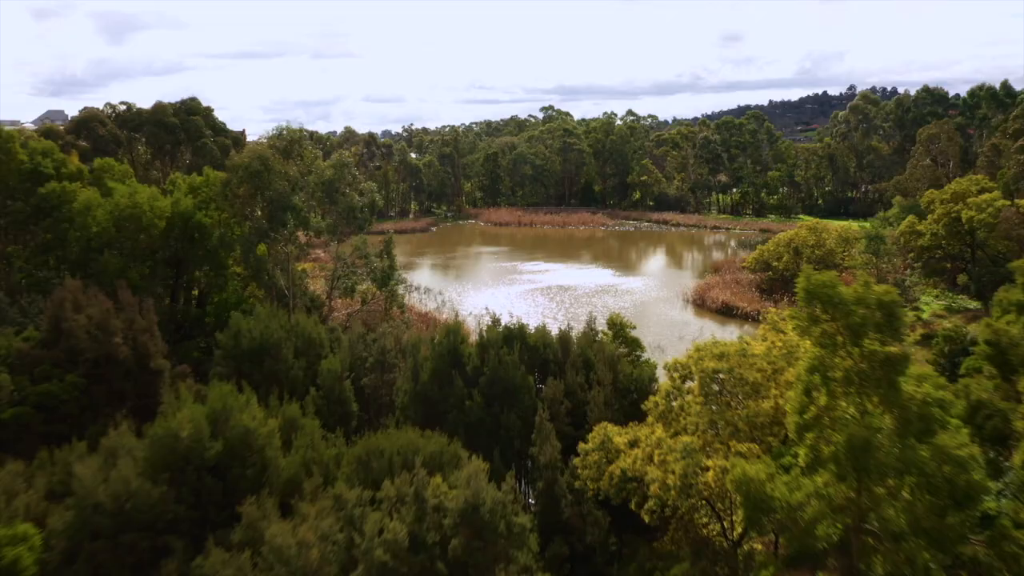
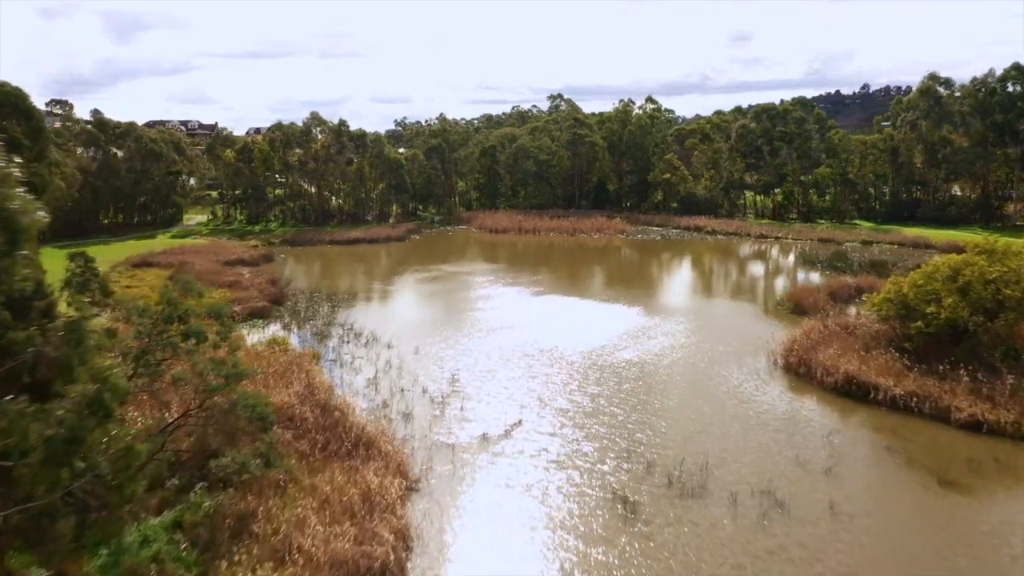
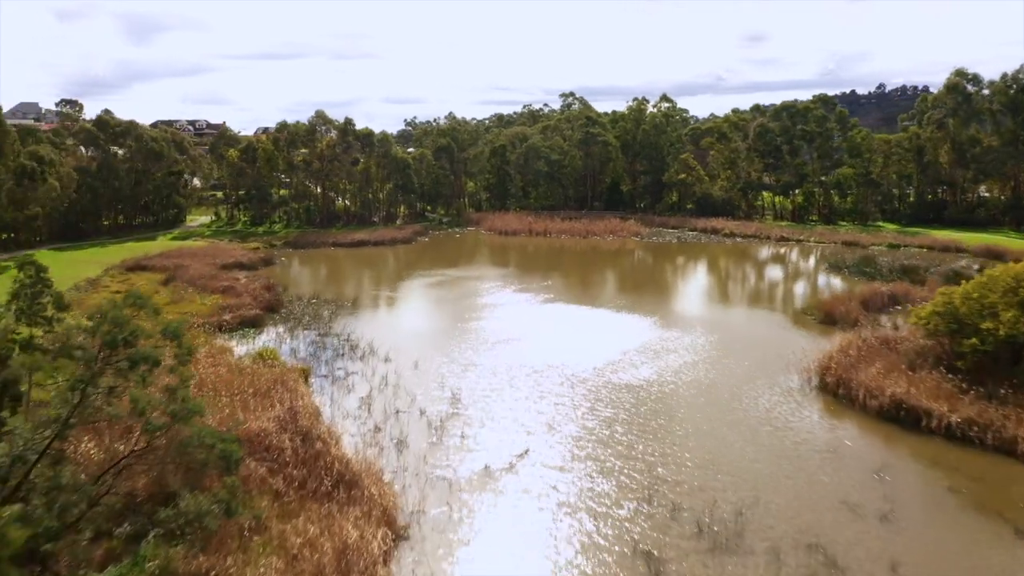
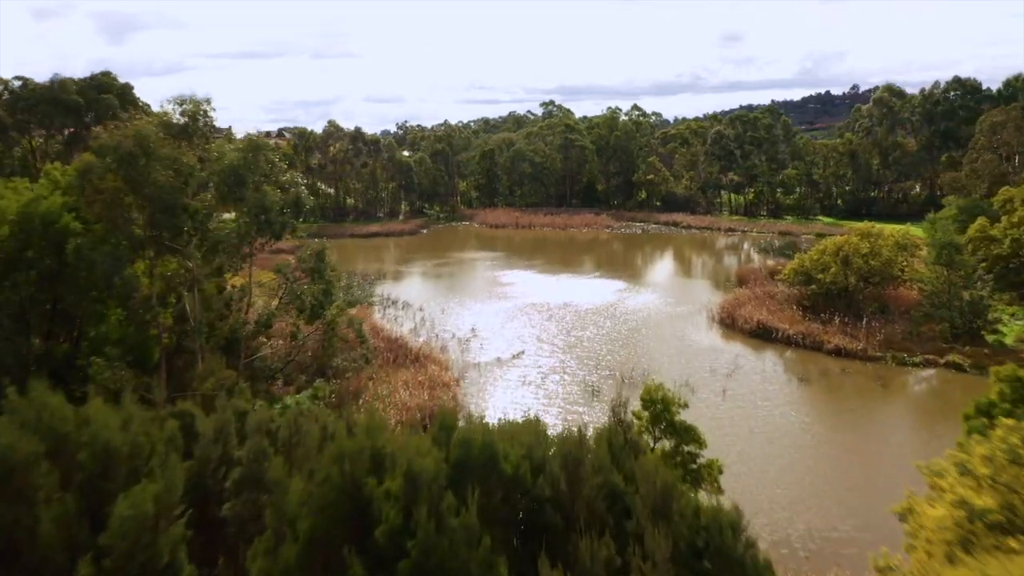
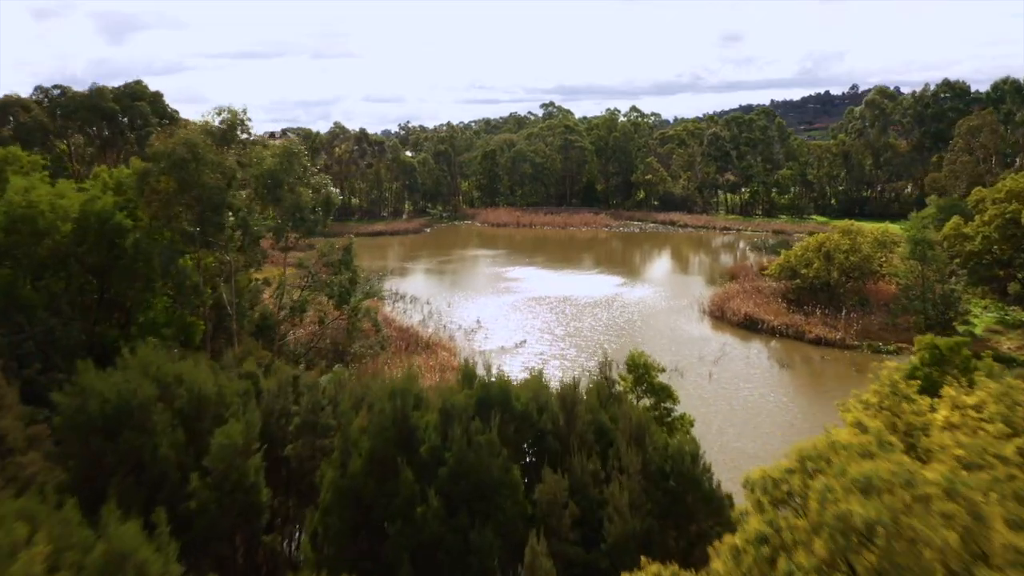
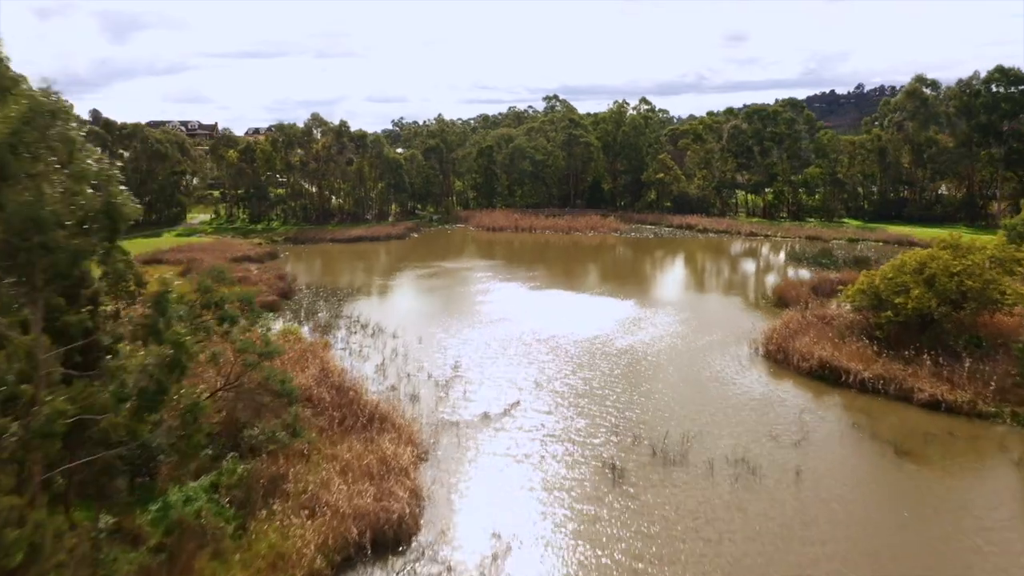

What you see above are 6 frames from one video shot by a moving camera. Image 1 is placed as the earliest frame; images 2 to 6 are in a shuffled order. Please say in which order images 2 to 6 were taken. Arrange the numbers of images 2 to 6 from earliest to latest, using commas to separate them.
5, 4, 6, 2, 3
